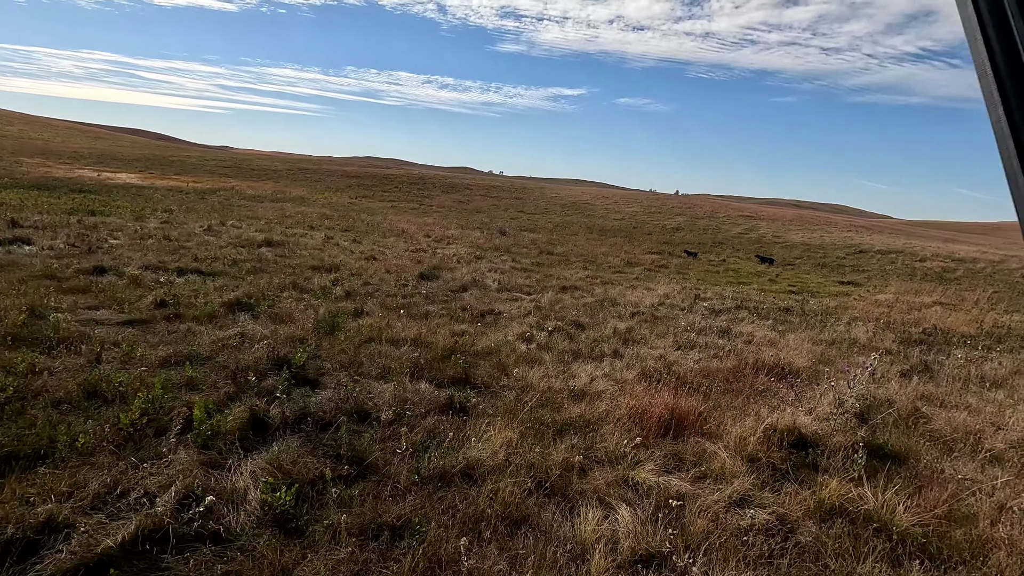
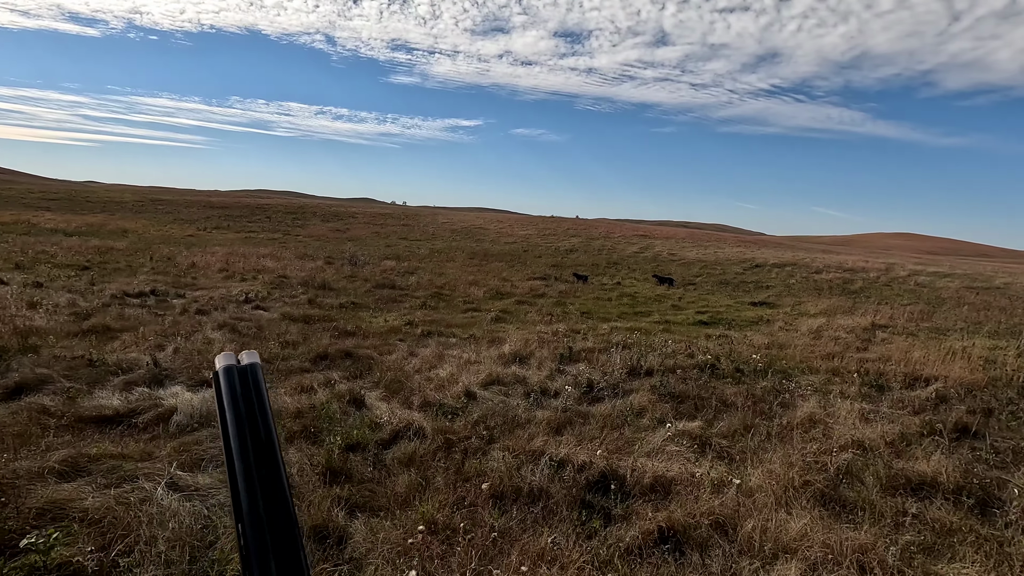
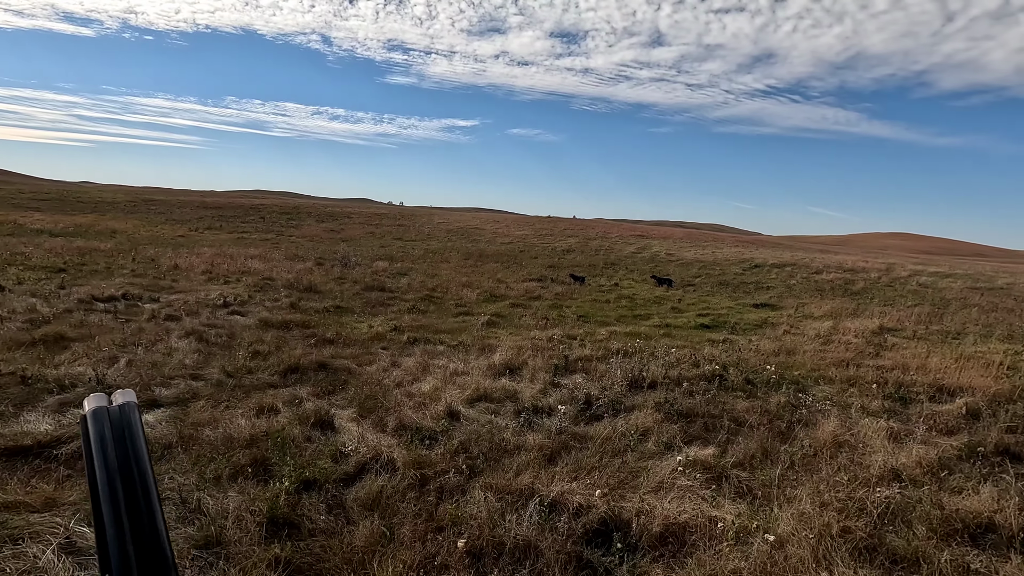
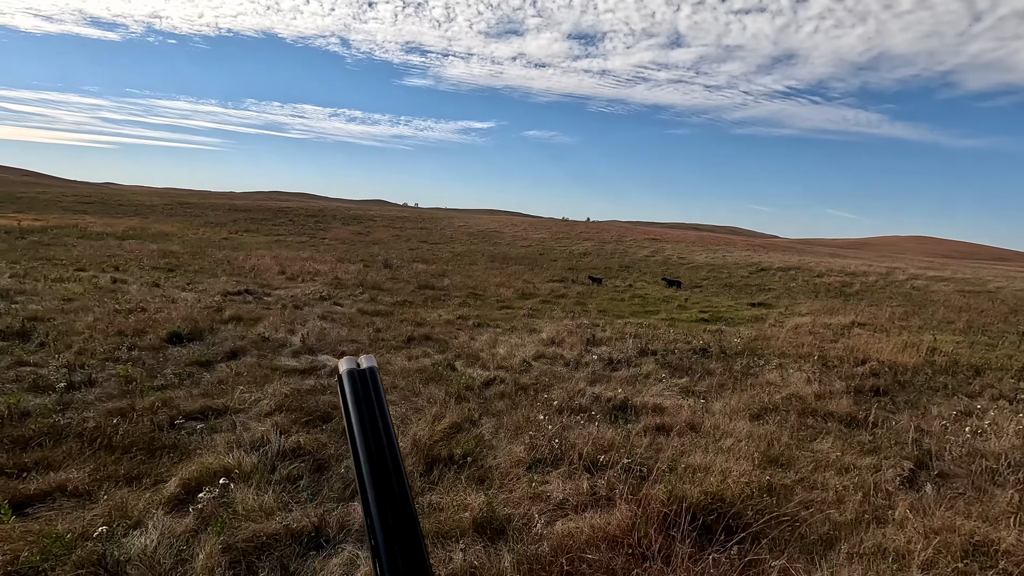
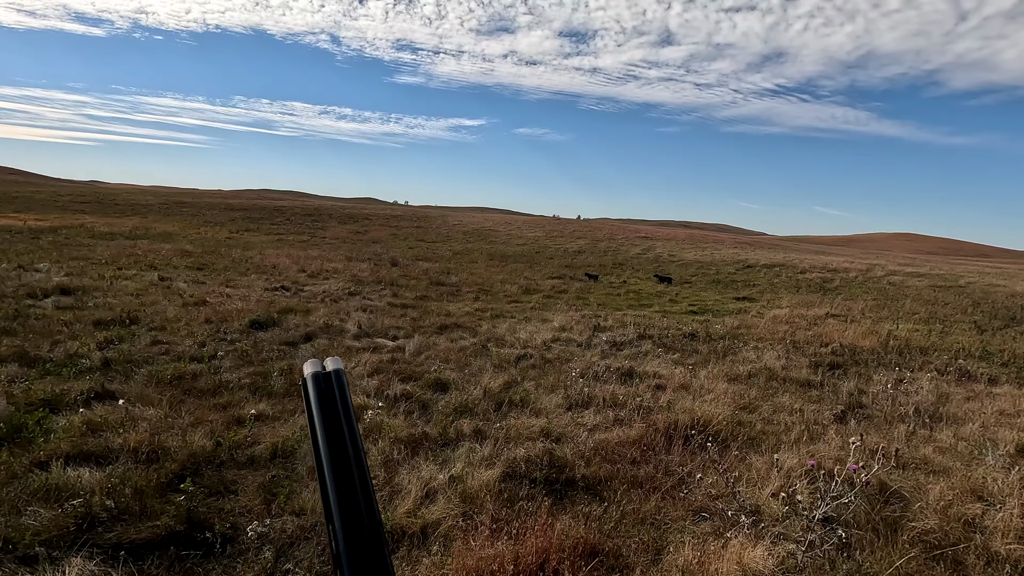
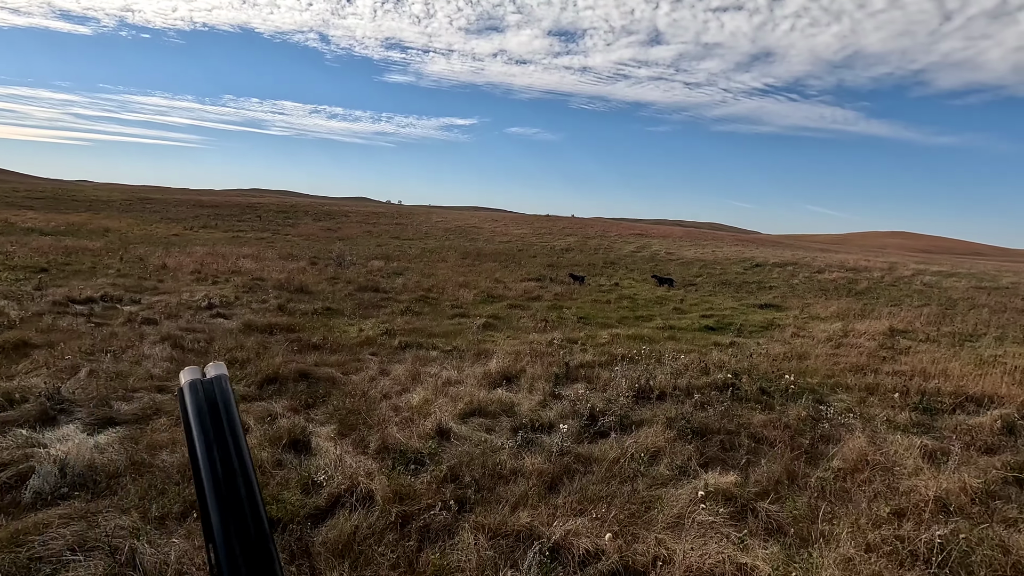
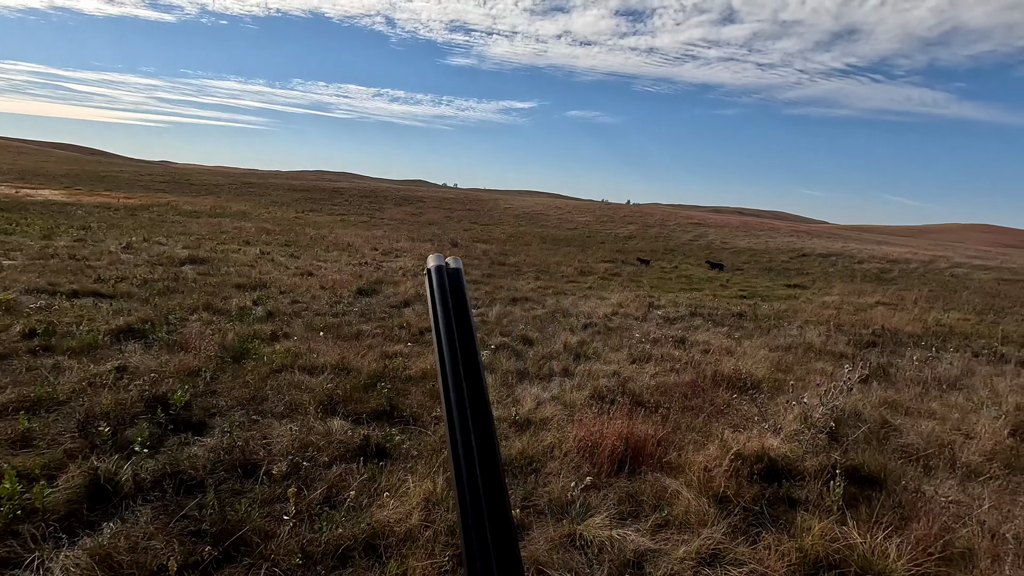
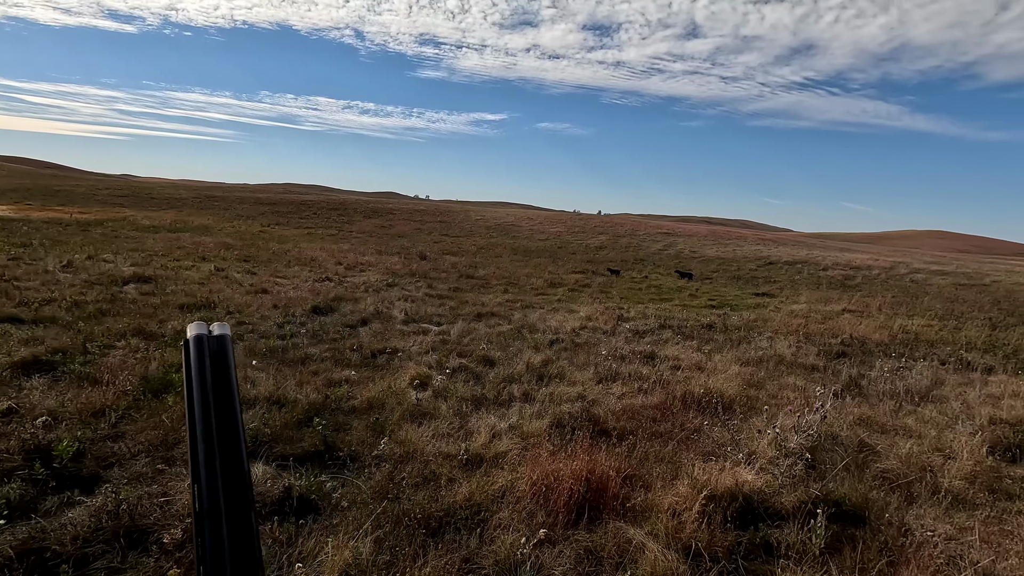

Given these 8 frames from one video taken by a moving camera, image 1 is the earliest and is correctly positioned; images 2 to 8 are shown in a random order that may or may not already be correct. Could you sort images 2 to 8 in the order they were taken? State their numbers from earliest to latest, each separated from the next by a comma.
7, 8, 5, 4, 2, 3, 6
